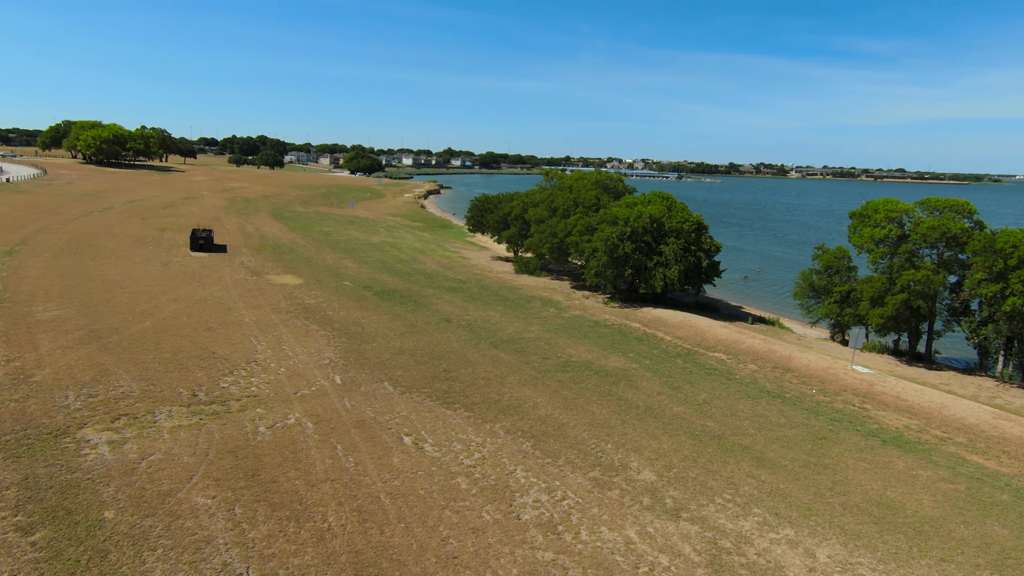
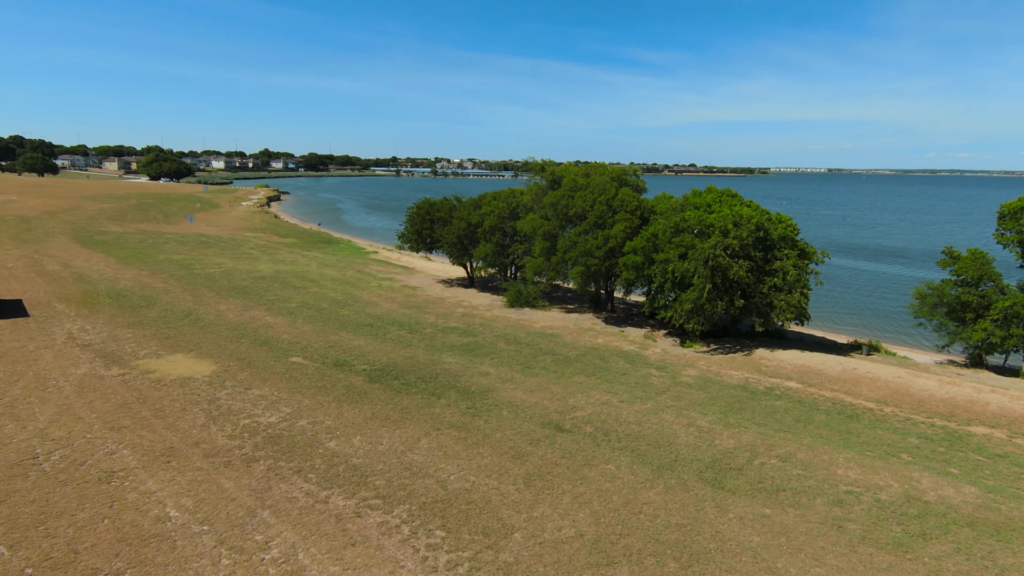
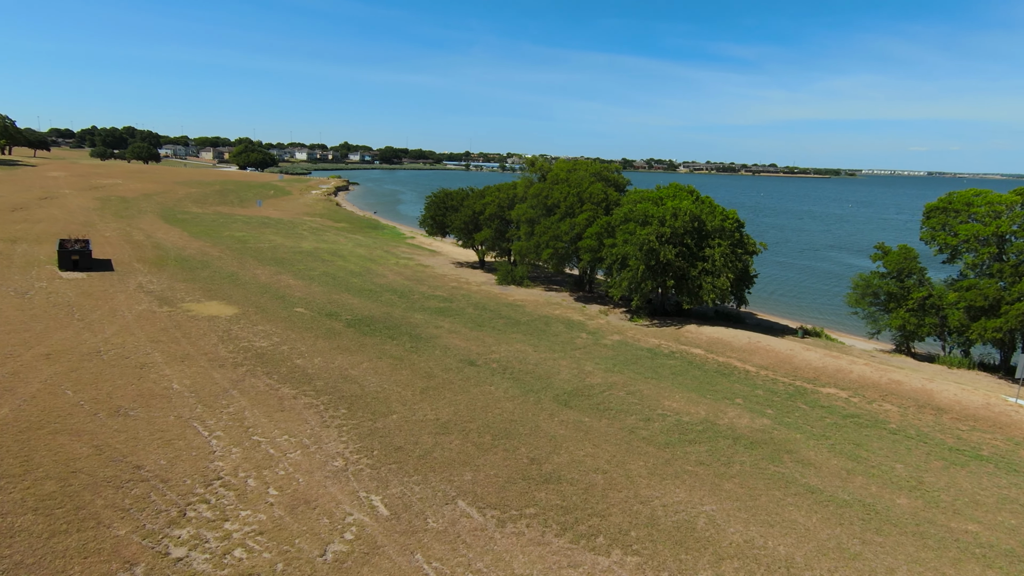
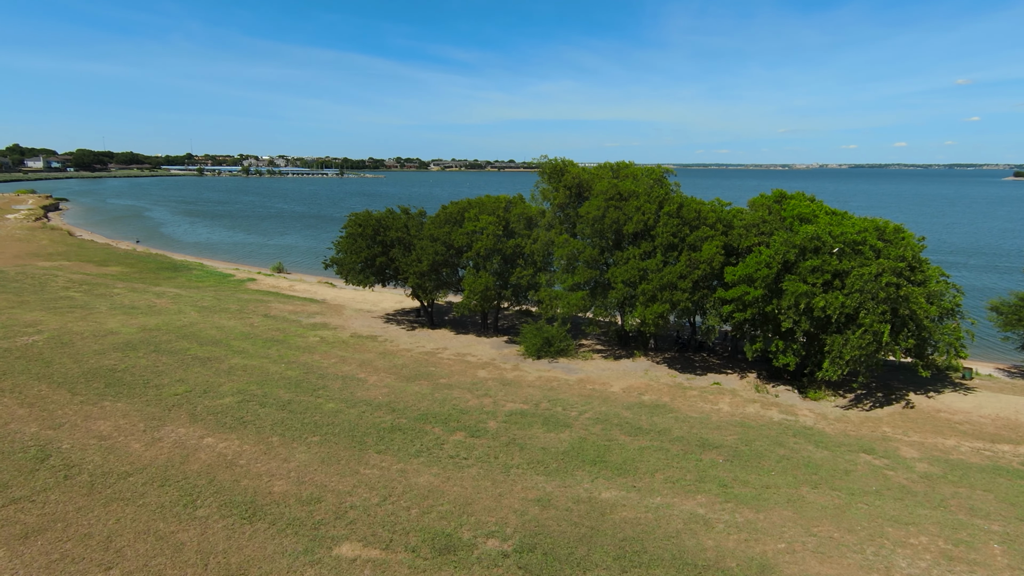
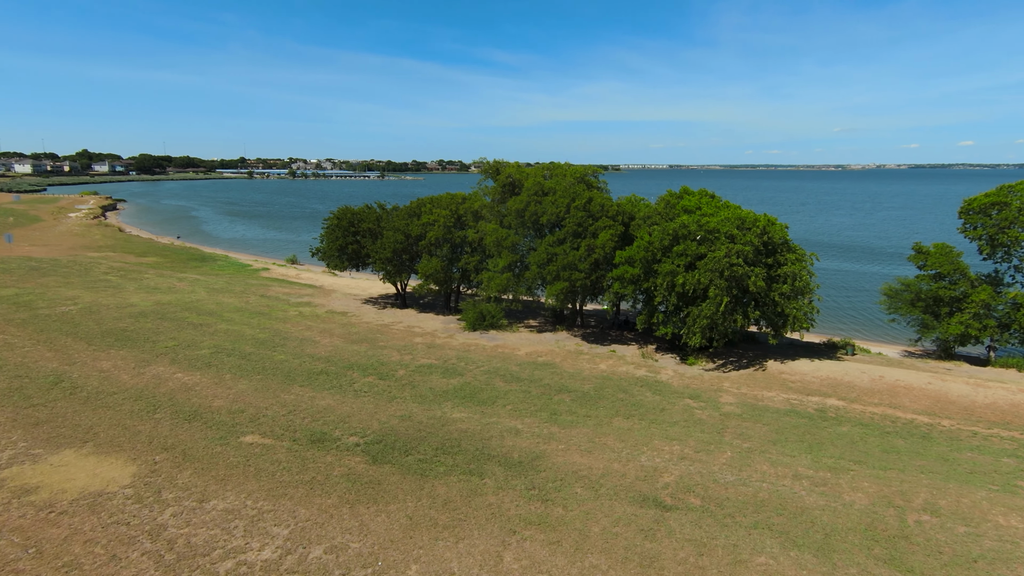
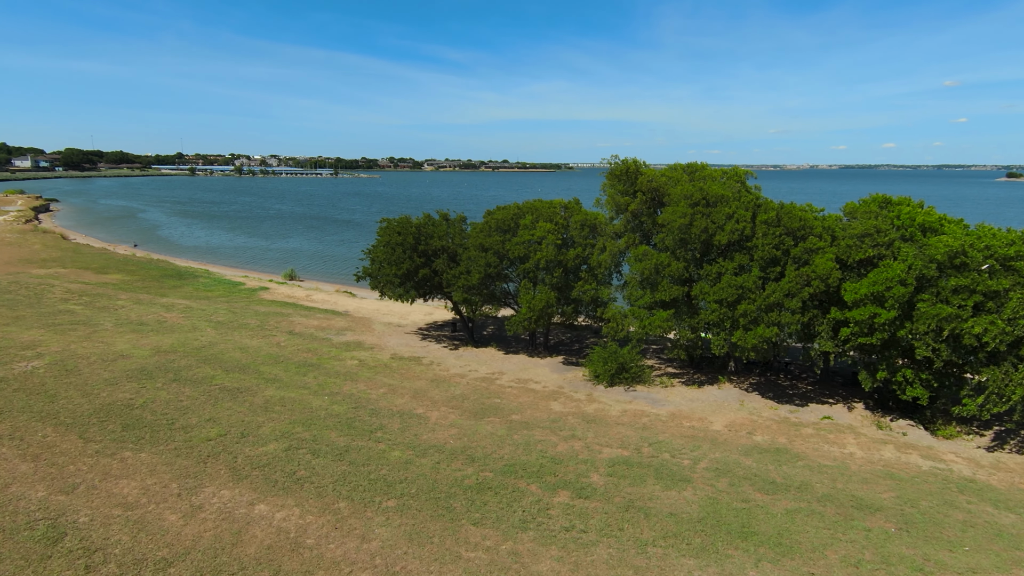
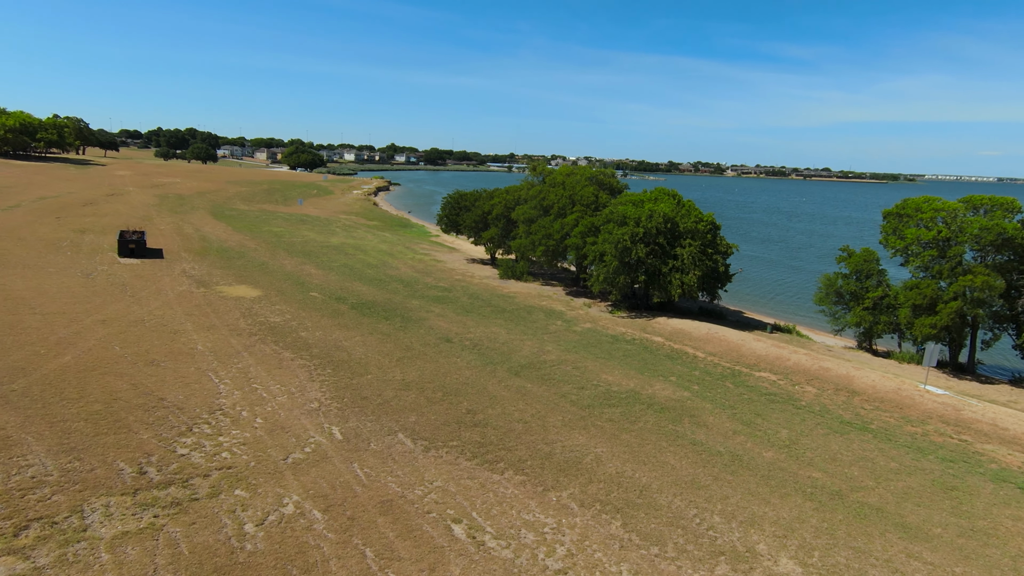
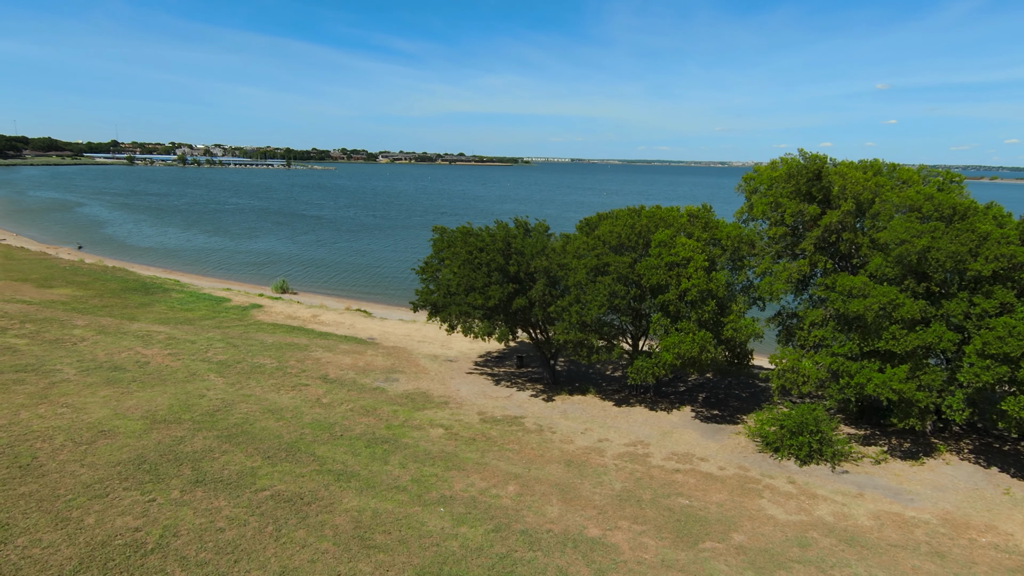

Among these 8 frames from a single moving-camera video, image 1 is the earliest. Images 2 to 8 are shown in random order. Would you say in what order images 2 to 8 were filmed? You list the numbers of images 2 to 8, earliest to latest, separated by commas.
7, 3, 2, 5, 4, 6, 8
